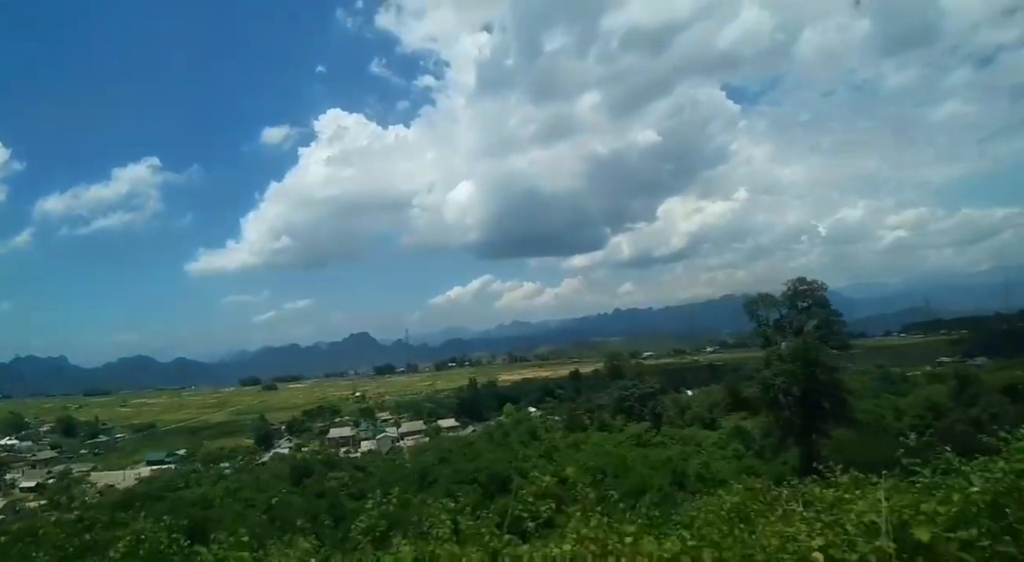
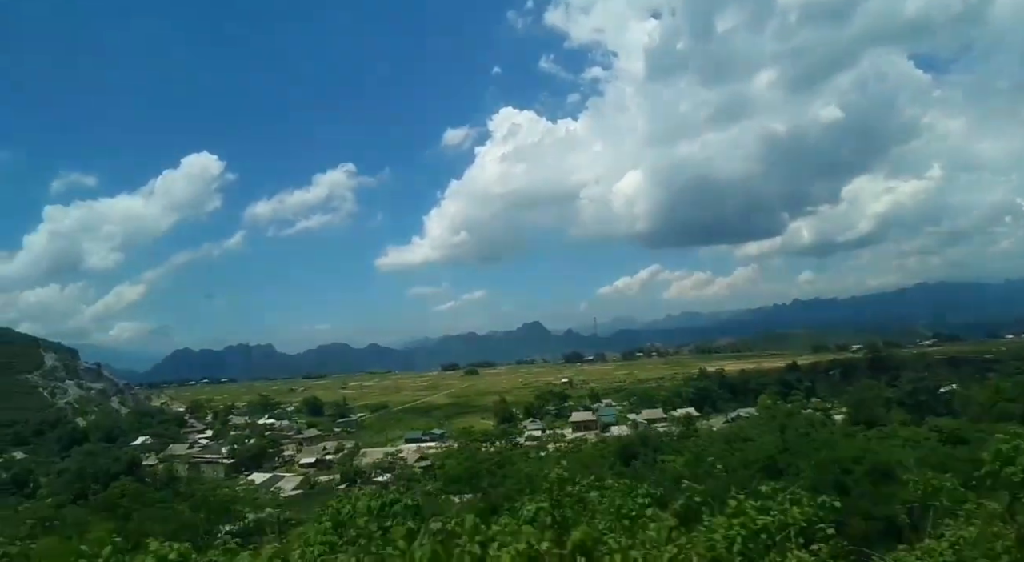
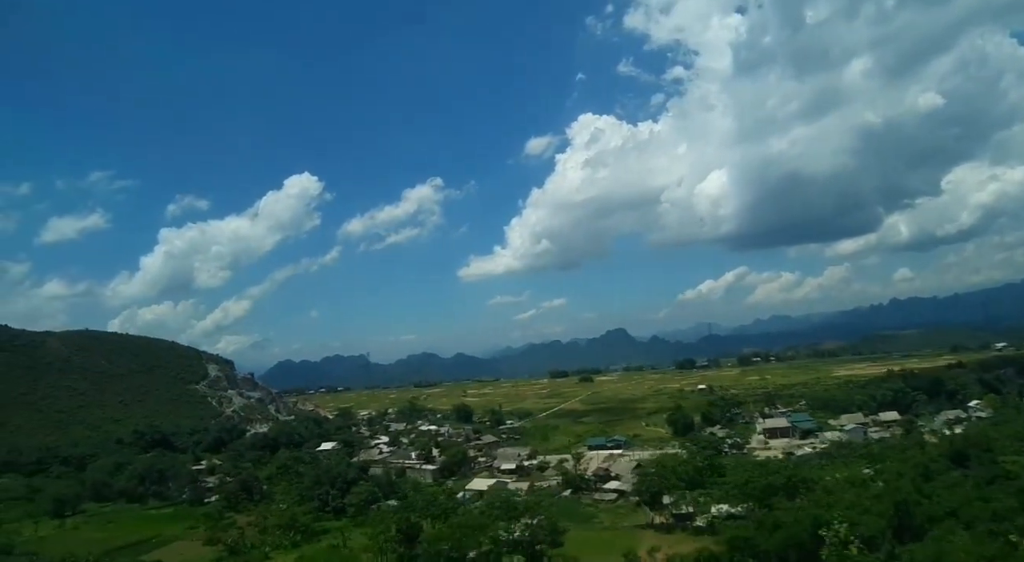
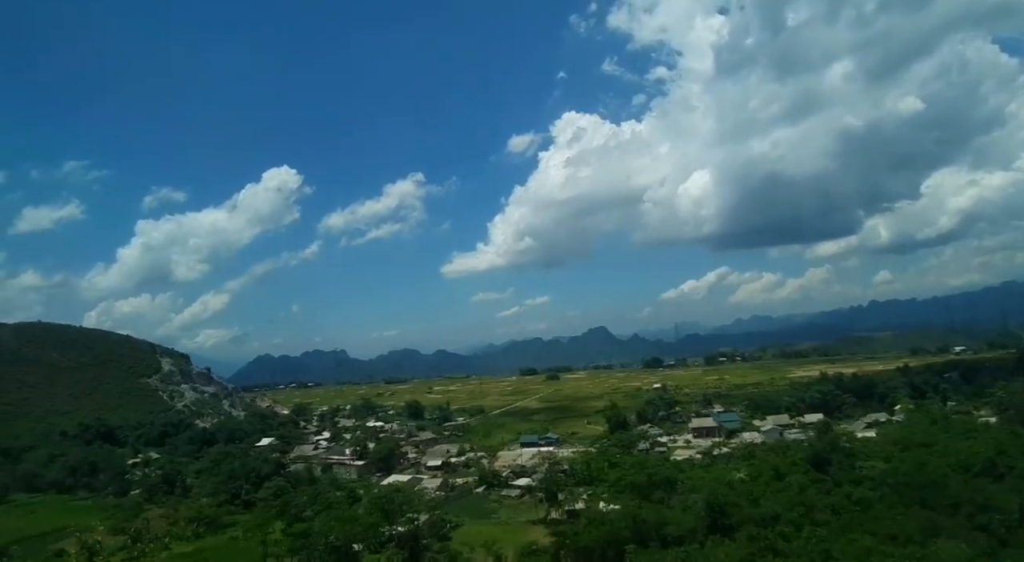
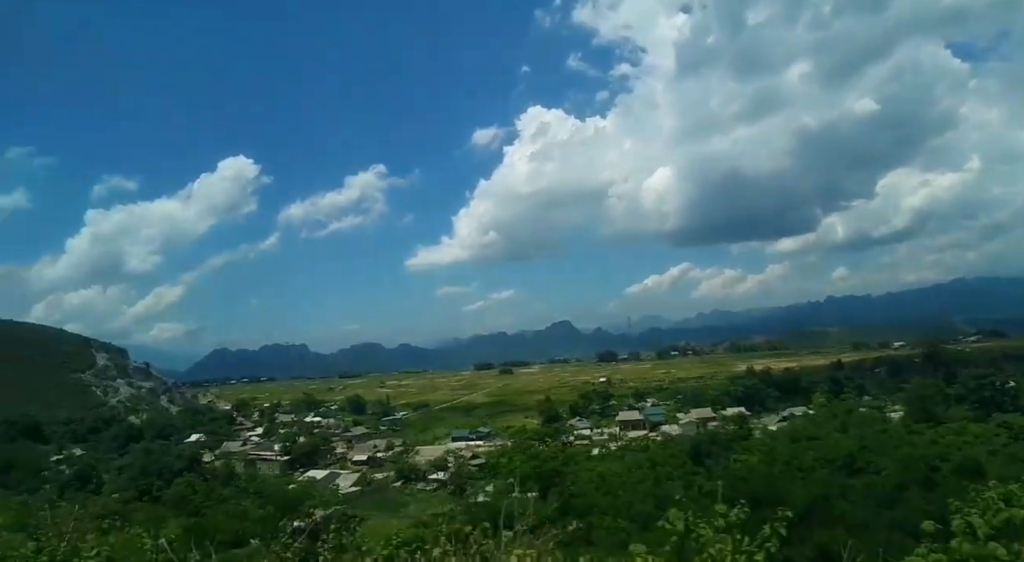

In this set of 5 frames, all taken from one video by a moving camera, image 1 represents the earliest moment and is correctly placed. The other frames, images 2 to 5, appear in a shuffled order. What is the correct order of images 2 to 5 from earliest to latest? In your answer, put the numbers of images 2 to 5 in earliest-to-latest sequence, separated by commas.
2, 5, 4, 3
